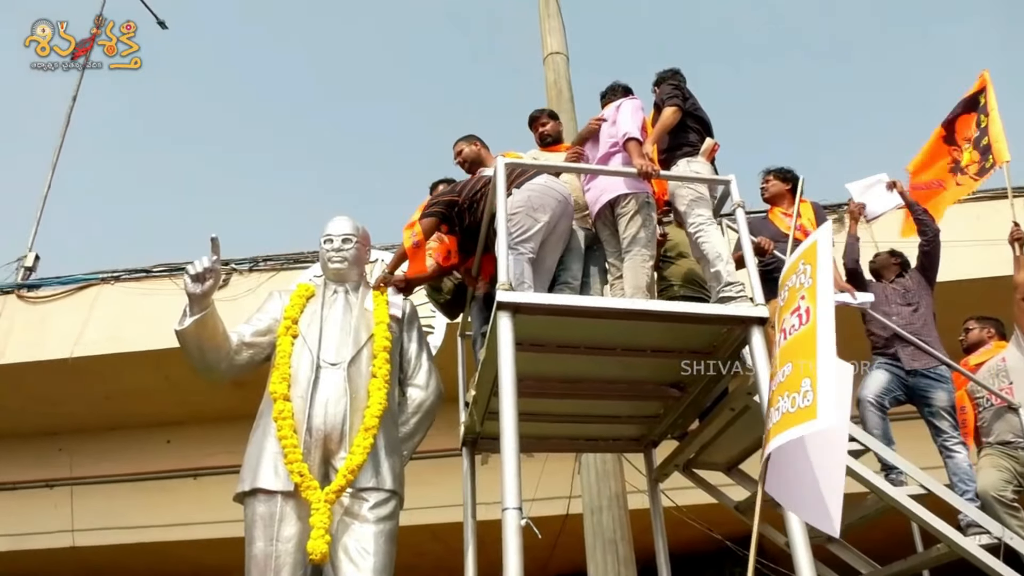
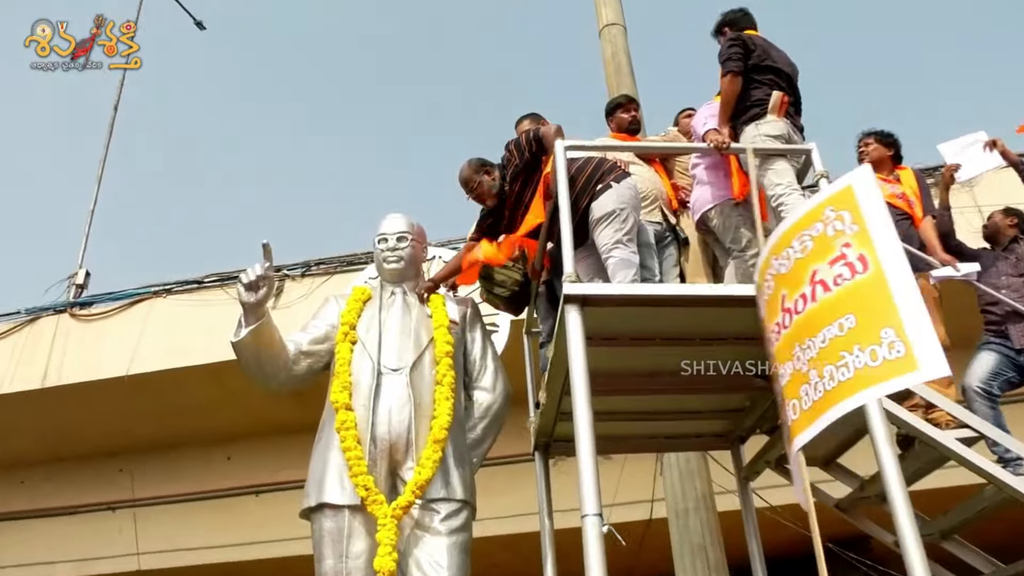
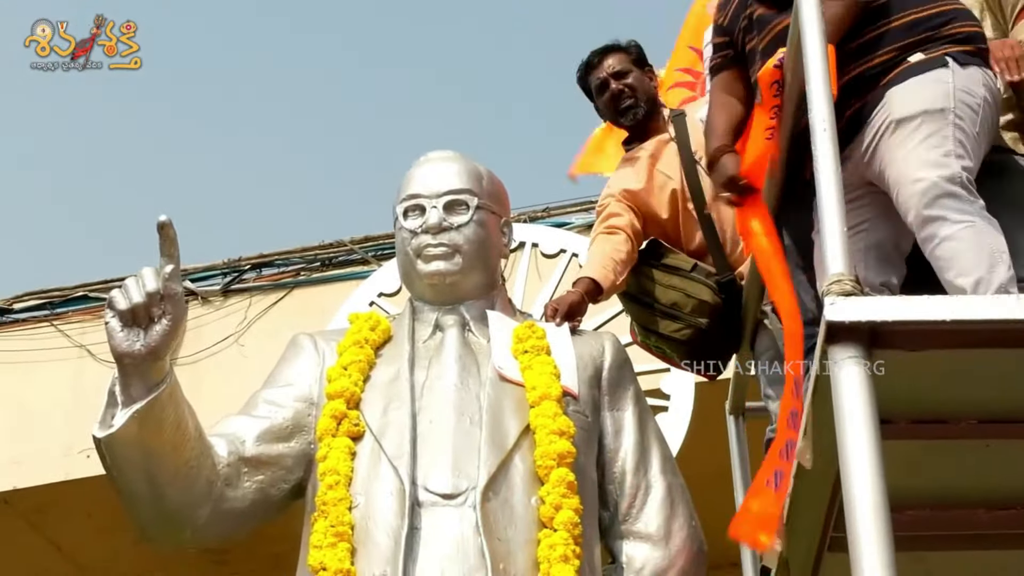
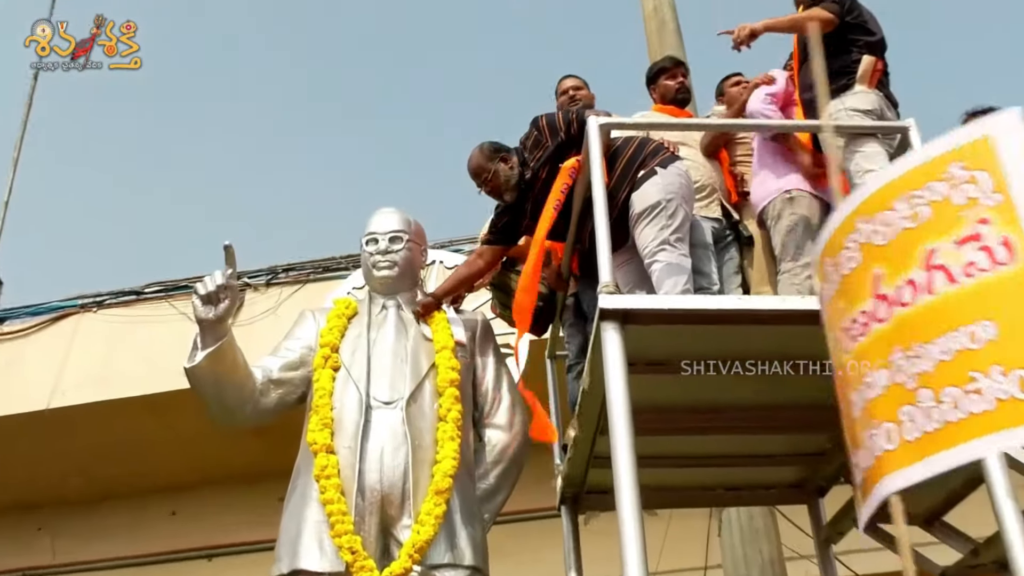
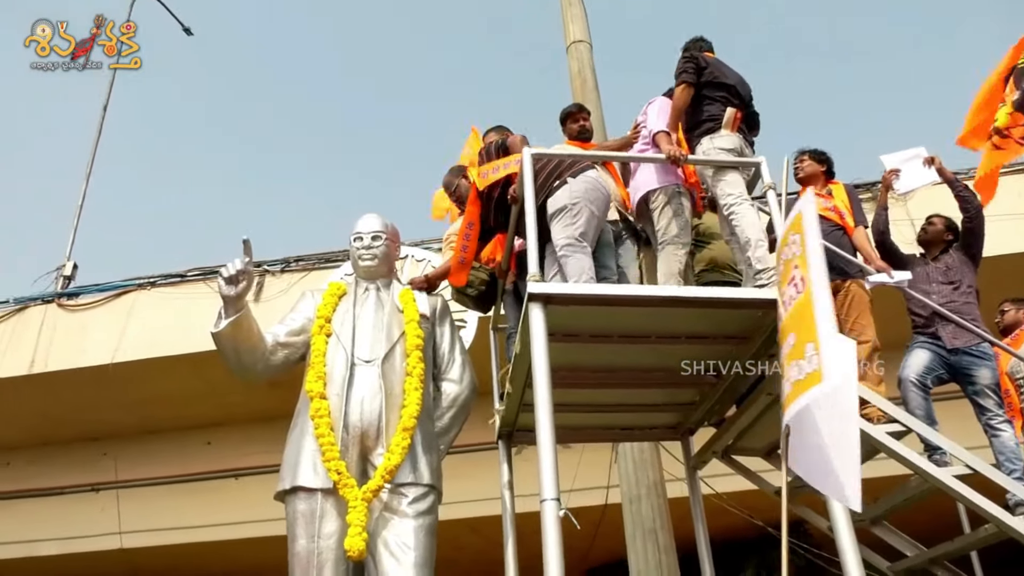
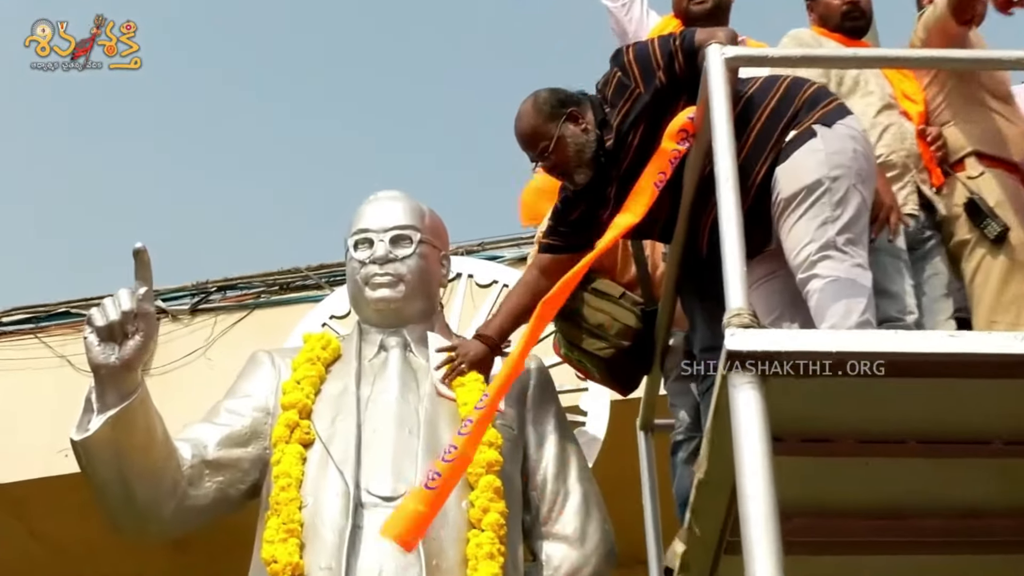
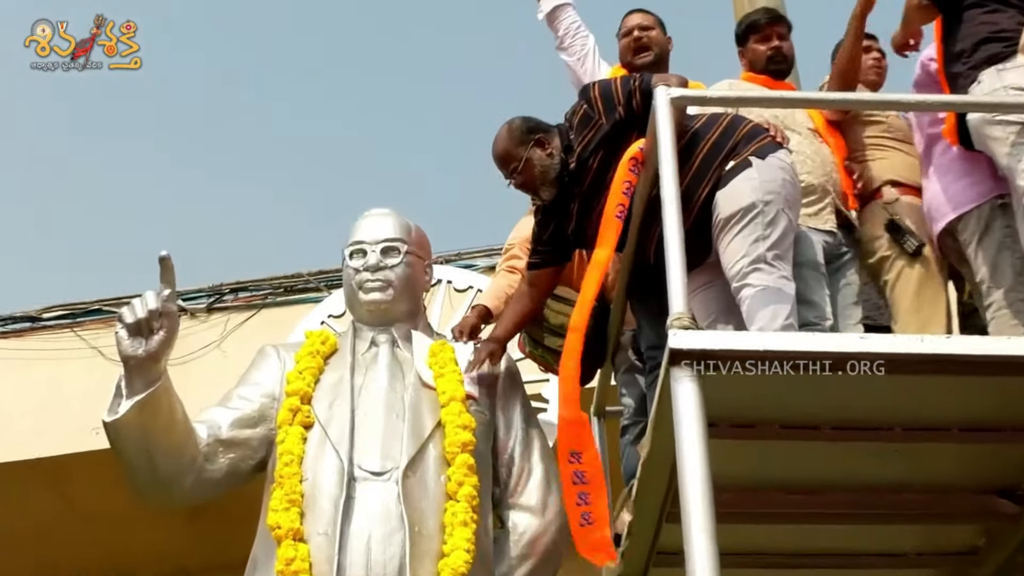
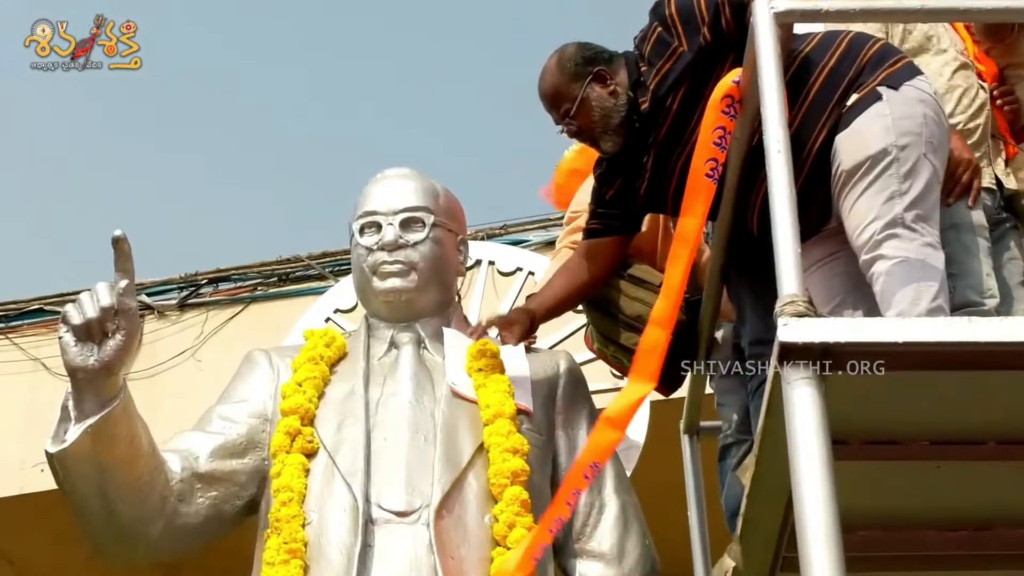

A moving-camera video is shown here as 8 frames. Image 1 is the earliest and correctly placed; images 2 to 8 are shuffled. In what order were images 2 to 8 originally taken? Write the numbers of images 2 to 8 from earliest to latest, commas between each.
5, 2, 4, 7, 6, 8, 3
